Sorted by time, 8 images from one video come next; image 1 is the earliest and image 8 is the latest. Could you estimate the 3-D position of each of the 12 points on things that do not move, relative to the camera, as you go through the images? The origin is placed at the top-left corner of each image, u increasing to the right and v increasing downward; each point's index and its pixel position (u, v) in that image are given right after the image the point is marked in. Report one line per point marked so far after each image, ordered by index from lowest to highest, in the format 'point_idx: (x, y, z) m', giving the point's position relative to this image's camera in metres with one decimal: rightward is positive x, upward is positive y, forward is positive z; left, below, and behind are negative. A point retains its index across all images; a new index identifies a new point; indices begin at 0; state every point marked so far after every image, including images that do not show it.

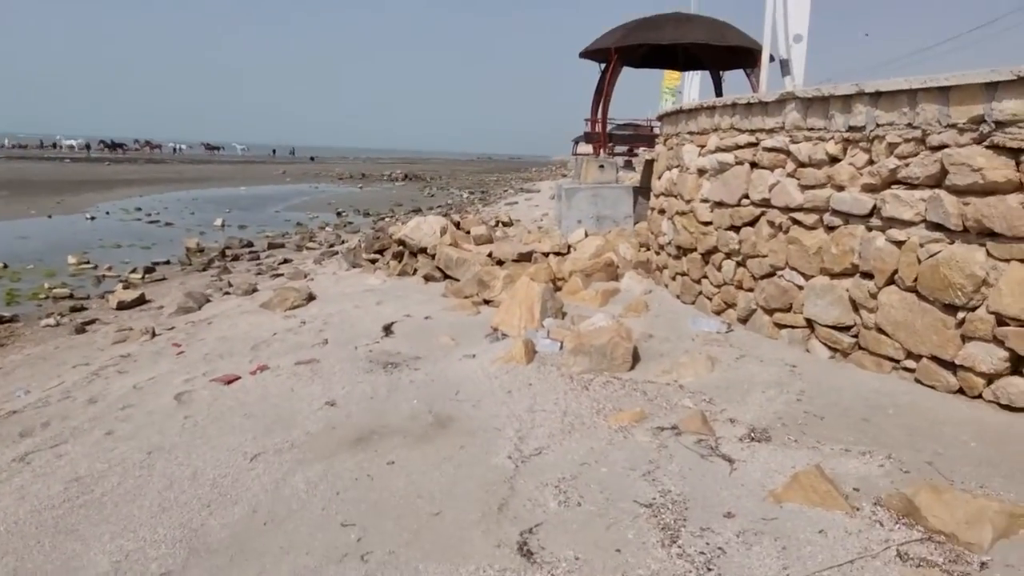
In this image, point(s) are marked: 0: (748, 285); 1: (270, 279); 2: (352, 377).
0: (+1.7, 0.0, +5.2) m
1: (-3.4, +0.1, +10.2) m
2: (-1.1, -0.6, +5.1) m
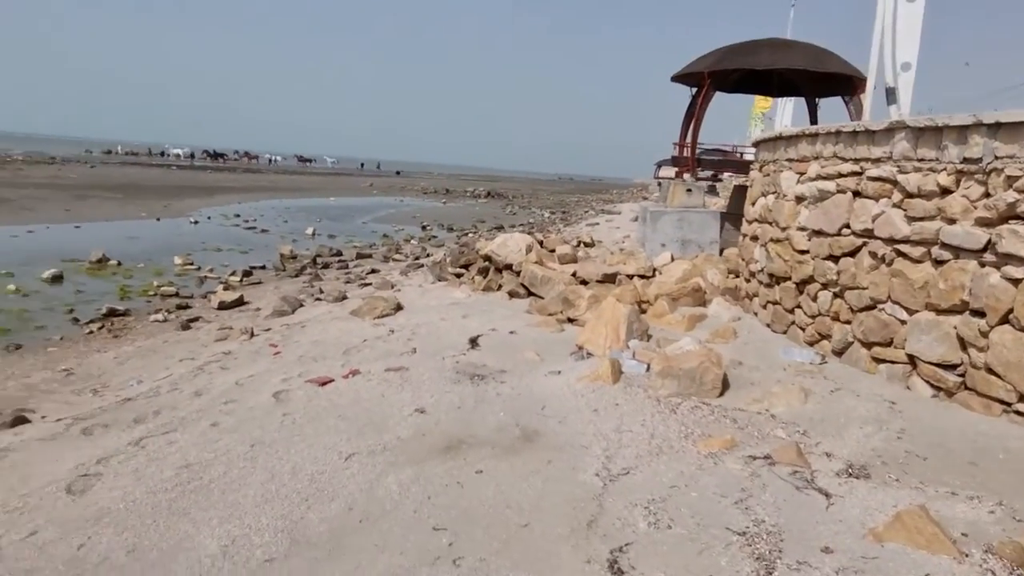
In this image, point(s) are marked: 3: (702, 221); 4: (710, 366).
0: (+2.3, -0.2, +5.1) m
1: (-2.2, 0.0, +10.5) m
2: (-0.5, -0.7, +5.2) m
3: (+3.2, +1.1, +12.4) m
4: (+1.3, -0.5, +4.6) m
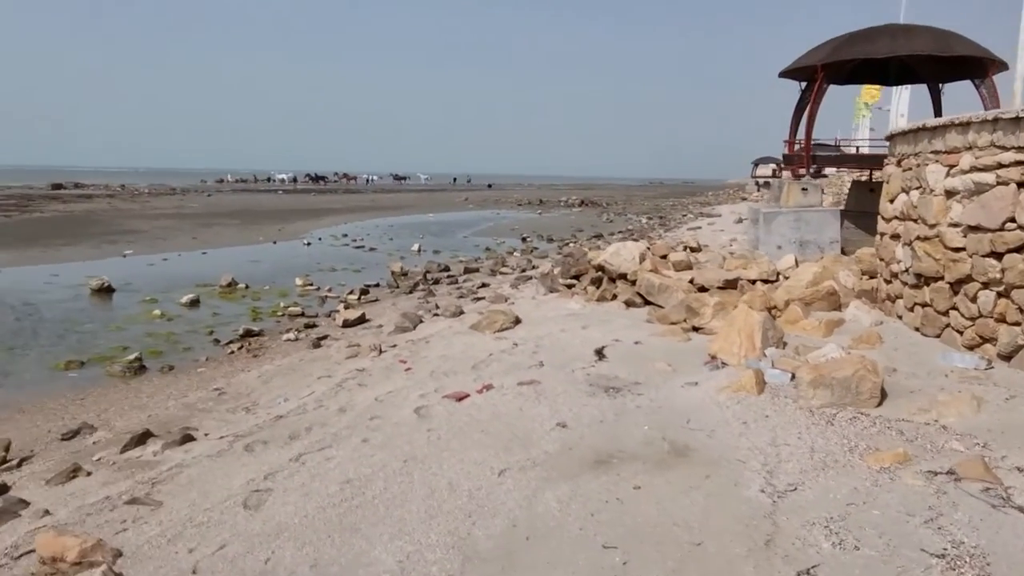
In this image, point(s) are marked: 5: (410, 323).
0: (+3.2, -0.2, +4.7) m
1: (-0.6, -0.2, +10.7) m
2: (+0.5, -0.8, +5.2) m
3: (+5.0, +1.1, +11.8) m
4: (+2.1, -0.5, +4.4) m
5: (-1.3, -0.4, +9.0) m
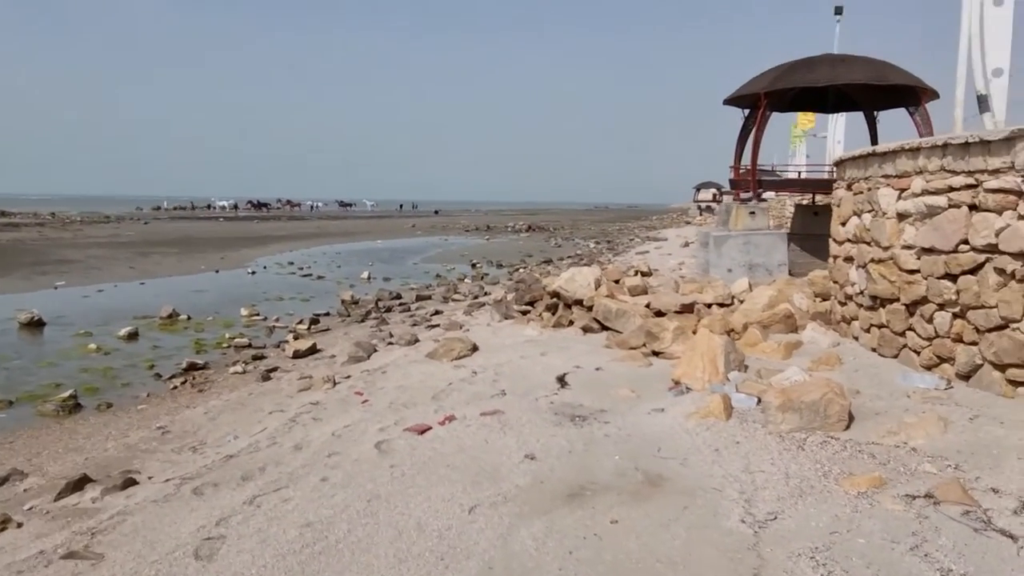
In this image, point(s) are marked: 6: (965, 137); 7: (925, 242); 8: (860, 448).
0: (+3.0, -0.3, +4.8) m
1: (-1.2, -0.6, +10.5) m
2: (+0.2, -1.0, +5.0) m
3: (+4.3, +0.7, +12.1) m
4: (+1.9, -0.7, +4.4) m
5: (-1.8, -0.8, +8.7) m
6: (+2.9, +1.0, +4.7) m
7: (+2.9, +0.3, +5.1) m
8: (+1.9, -0.9, +4.0) m
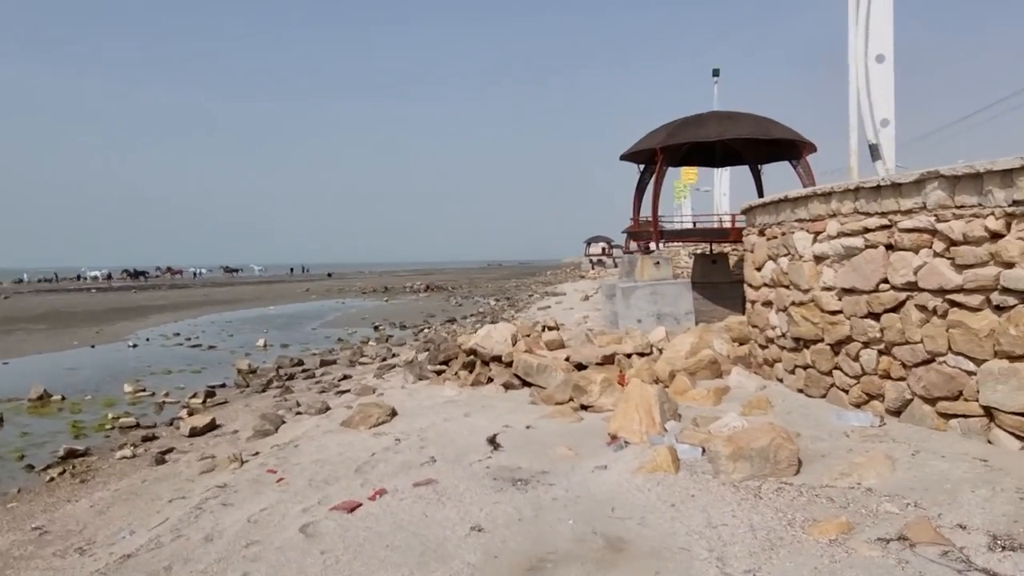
0: (+2.6, -0.6, +4.9) m
1: (-2.4, -1.5, +9.9) m
2: (-0.2, -1.3, +4.7) m
3: (+2.7, -0.1, +12.4) m
4: (+1.6, -0.9, +4.3) m
5: (-2.7, -1.5, +8.1) m
6: (+2.5, +0.7, +4.9) m
7: (+2.4, 0.0, +5.3) m
8: (+1.7, -1.1, +4.0) m
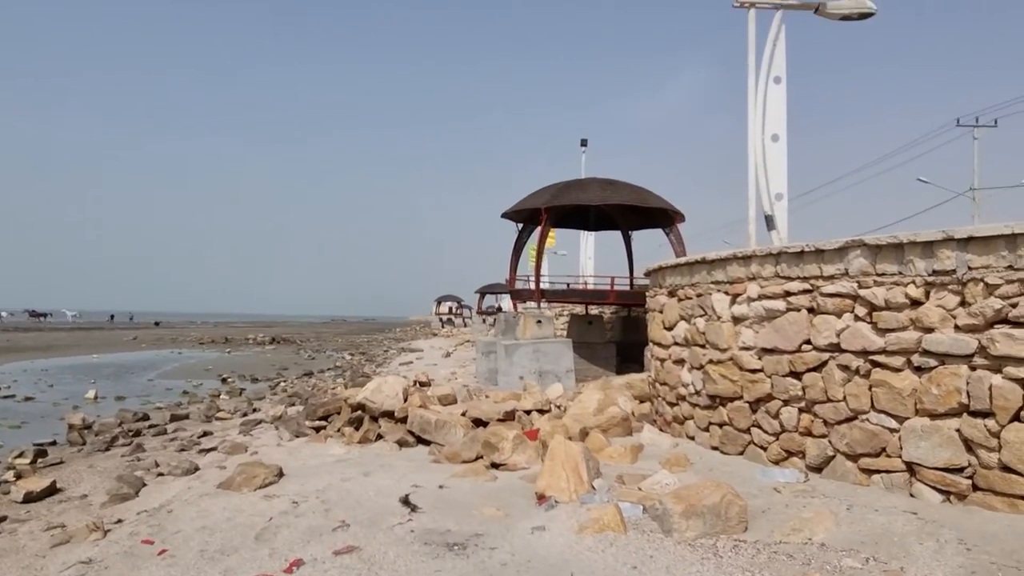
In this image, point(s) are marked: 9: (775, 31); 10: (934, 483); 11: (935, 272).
0: (+2.2, -1.0, +5.1) m
1: (-3.8, -2.0, +8.9) m
2: (-0.5, -1.6, +4.3) m
3: (+0.8, -1.1, +12.5) m
4: (+1.3, -1.3, +4.3) m
5: (-3.7, -1.9, +7.0) m
6: (+2.1, +0.3, +5.3) m
7: (+1.9, -0.4, +5.5) m
8: (+1.4, -1.4, +4.0) m
9: (+2.7, +2.6, +7.4) m
10: (+2.5, -1.2, +4.4) m
11: (+2.6, +0.1, +4.4) m
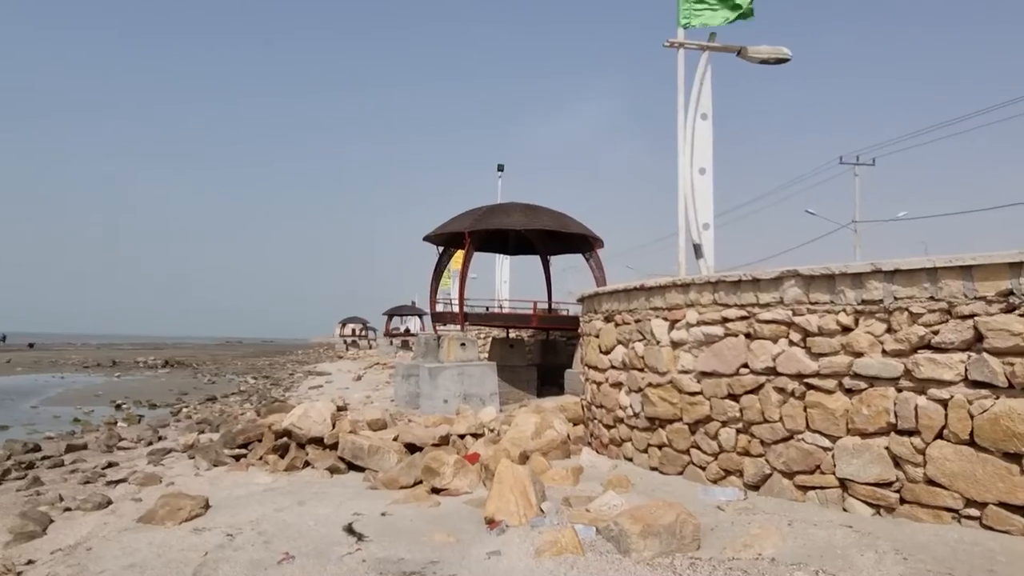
0: (+1.8, -1.2, +5.4) m
1: (-4.6, -2.3, +8.3) m
2: (-0.7, -1.8, +4.2) m
3: (-0.5, -1.5, +12.5) m
4: (+1.1, -1.4, +4.5) m
5: (-4.2, -2.1, +6.5) m
6: (+1.7, +0.1, +5.6) m
7: (+1.5, -0.6, +5.8) m
8: (+1.2, -1.6, +4.2) m
9: (+2.0, +2.3, +7.8) m
10: (+2.3, -1.4, +4.7) m
11: (+2.3, -0.1, +4.8) m
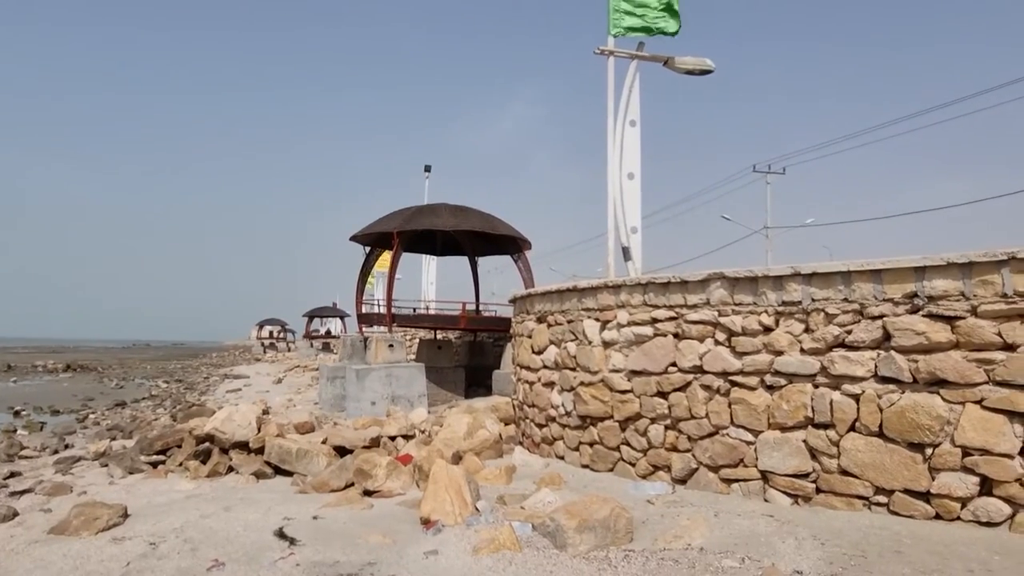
0: (+1.3, -1.2, +5.6) m
1: (-5.3, -2.3, +7.9) m
2: (-1.1, -1.8, +4.2) m
3: (-1.8, -1.5, +12.4) m
4: (+0.7, -1.4, +4.7) m
5: (-4.8, -2.1, +6.1) m
6: (+1.2, +0.1, +5.8) m
7: (+1.0, -0.6, +6.0) m
8: (+0.9, -1.6, +4.3) m
9: (+1.3, +2.3, +8.1) m
10: (+1.9, -1.4, +5.0) m
11: (+1.9, -0.1, +5.1) m
